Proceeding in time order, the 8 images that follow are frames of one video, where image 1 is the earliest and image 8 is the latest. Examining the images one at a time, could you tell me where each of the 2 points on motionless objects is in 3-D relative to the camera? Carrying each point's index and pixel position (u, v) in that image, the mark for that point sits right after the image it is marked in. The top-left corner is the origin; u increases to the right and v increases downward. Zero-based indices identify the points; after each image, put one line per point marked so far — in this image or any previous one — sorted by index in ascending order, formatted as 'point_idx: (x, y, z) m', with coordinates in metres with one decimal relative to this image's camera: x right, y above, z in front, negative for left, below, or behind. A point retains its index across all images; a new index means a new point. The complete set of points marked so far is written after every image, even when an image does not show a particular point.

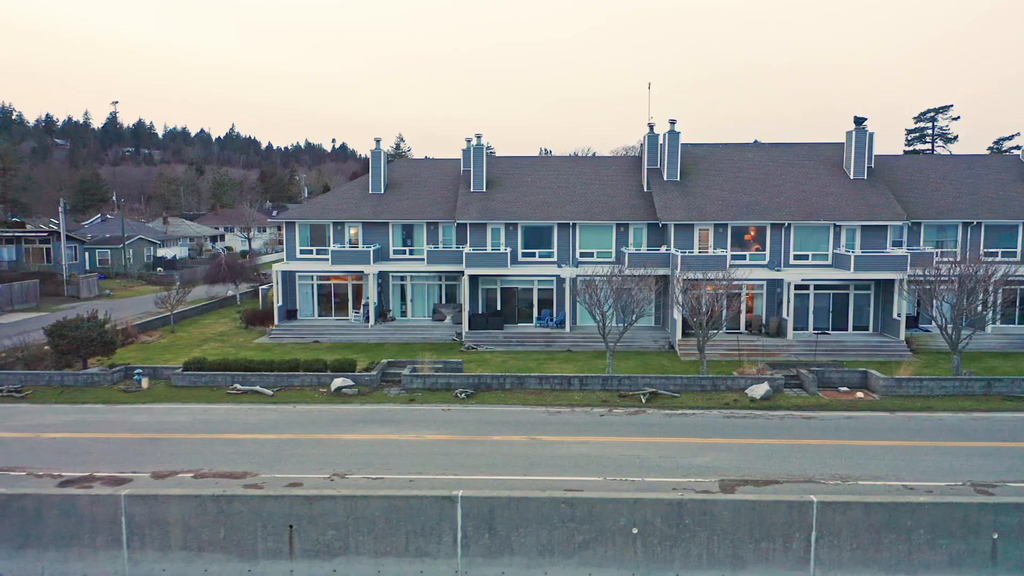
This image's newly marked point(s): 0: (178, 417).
0: (-7.3, -2.8, +17.8) m
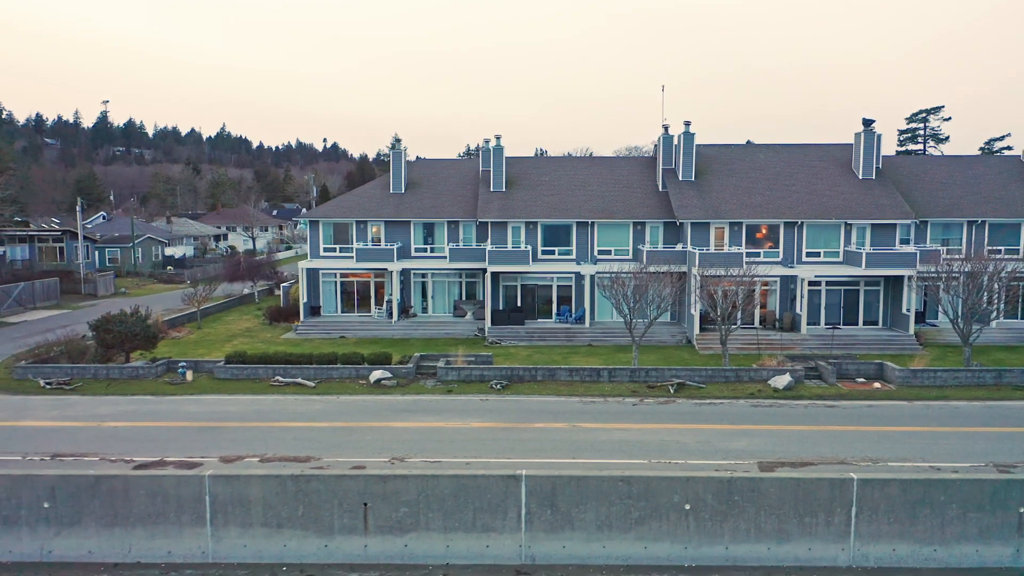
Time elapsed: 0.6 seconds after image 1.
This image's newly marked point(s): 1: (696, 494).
0: (-6.4, -2.7, +18.6) m
1: (+2.8, -3.1, +12.2) m
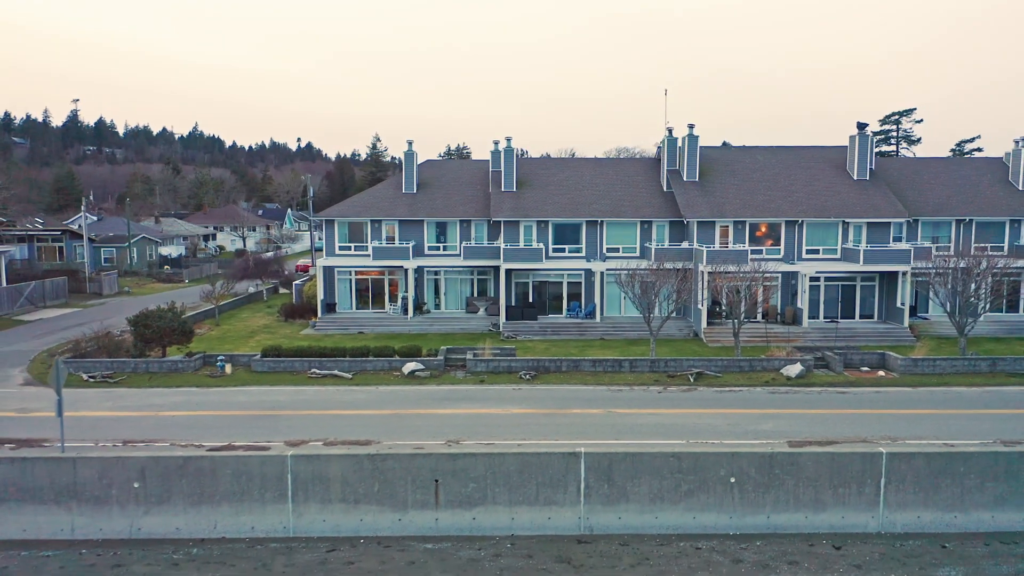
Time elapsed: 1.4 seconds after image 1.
0: (-5.6, -2.6, +19.4) m
1: (+3.8, -3.0, +13.3) m
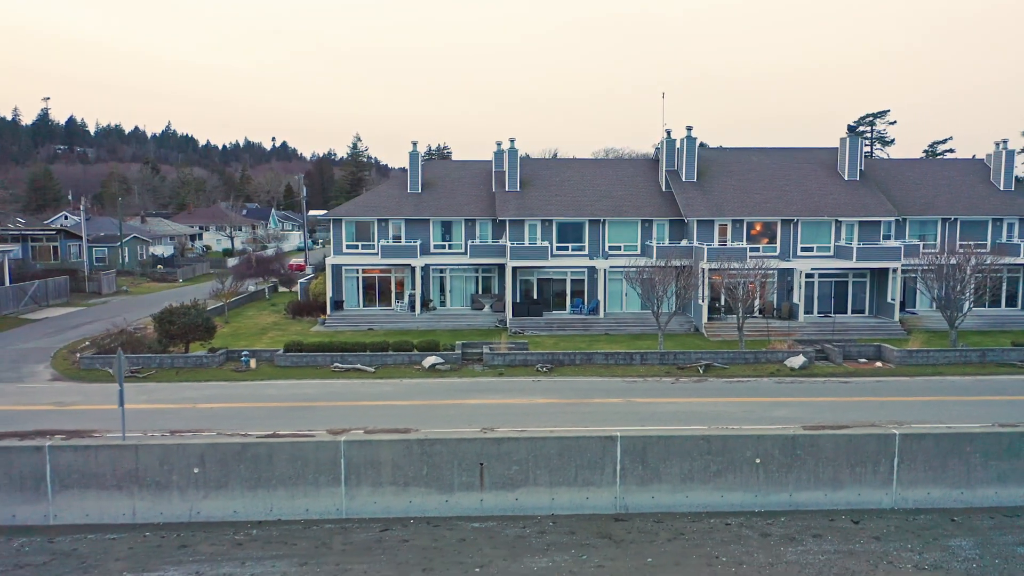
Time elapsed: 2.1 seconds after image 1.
0: (-5.1, -2.5, +20.1) m
1: (+4.5, -2.8, +14.3) m
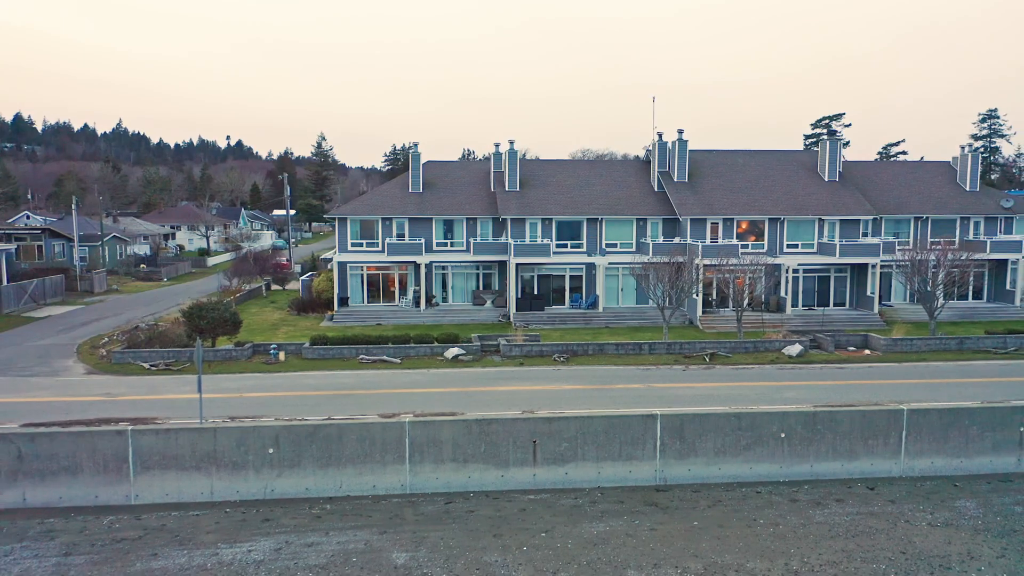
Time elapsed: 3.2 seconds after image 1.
0: (-4.4, -2.4, +21.1) m
1: (+5.4, -2.7, +15.8) m
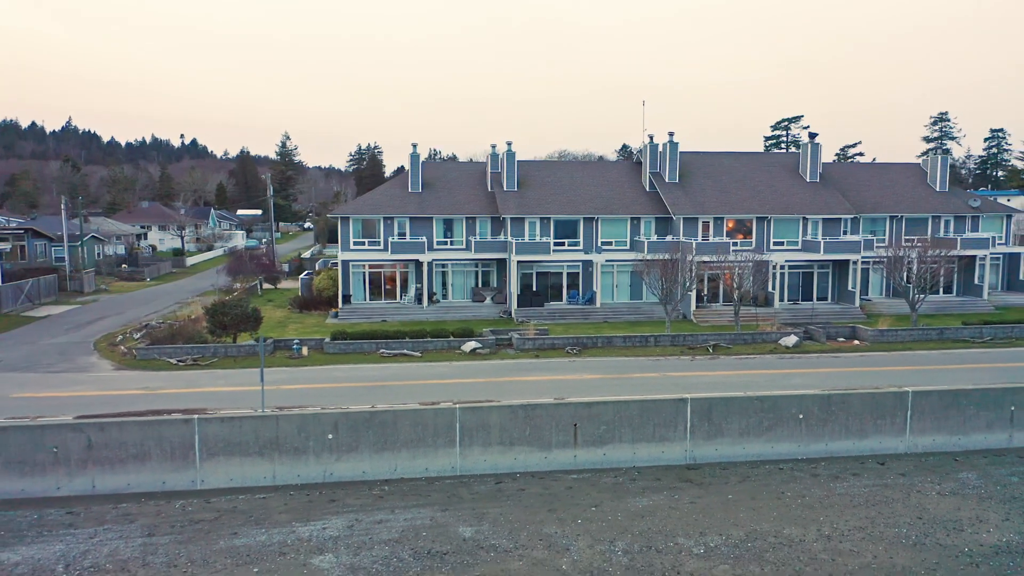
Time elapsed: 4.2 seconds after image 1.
0: (-3.9, -2.3, +21.9) m
1: (+6.2, -2.5, +17.1) m
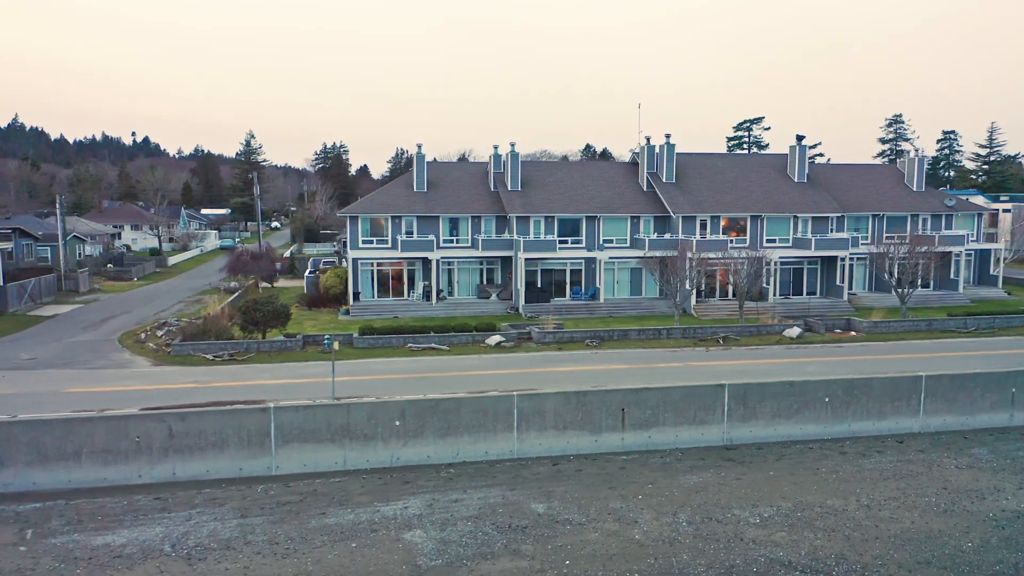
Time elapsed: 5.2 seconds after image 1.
0: (-3.0, -2.2, +22.8) m
1: (+7.3, -2.3, +18.5) m
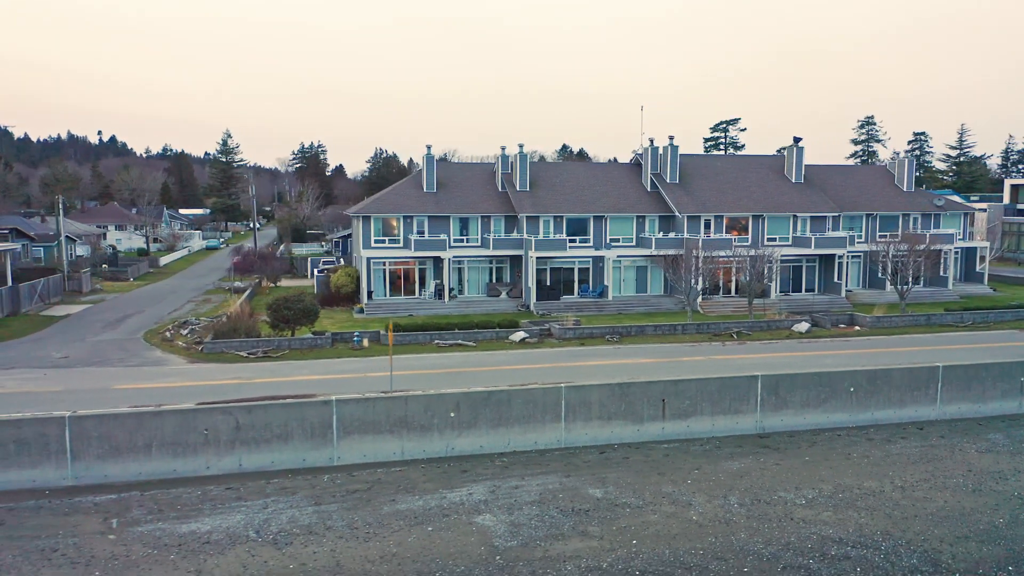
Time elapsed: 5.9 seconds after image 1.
0: (-2.2, -2.1, +23.4) m
1: (+8.3, -2.2, +19.5) m
